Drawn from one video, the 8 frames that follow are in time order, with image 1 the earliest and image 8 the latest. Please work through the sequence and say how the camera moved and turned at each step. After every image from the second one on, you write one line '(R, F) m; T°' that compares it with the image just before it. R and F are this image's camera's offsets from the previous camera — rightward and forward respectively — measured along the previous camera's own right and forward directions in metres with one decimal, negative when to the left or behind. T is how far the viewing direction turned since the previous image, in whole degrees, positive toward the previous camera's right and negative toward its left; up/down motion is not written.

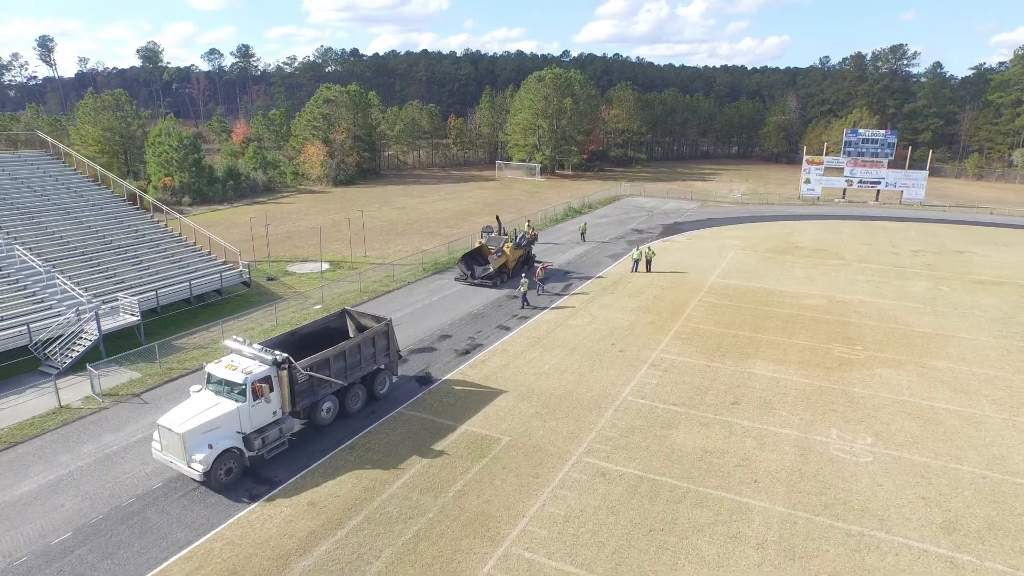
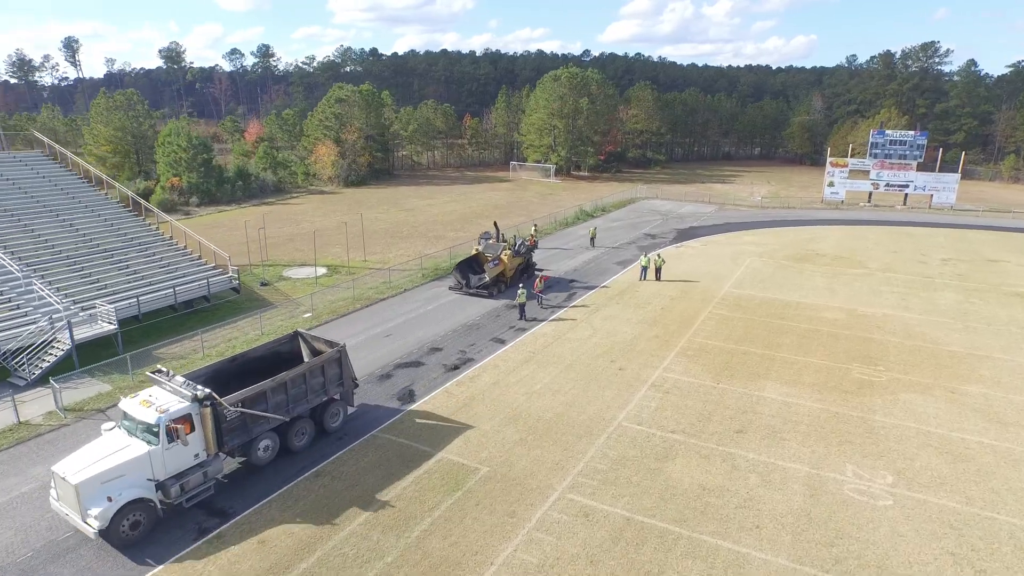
(+0.9, +1.4) m; -2°
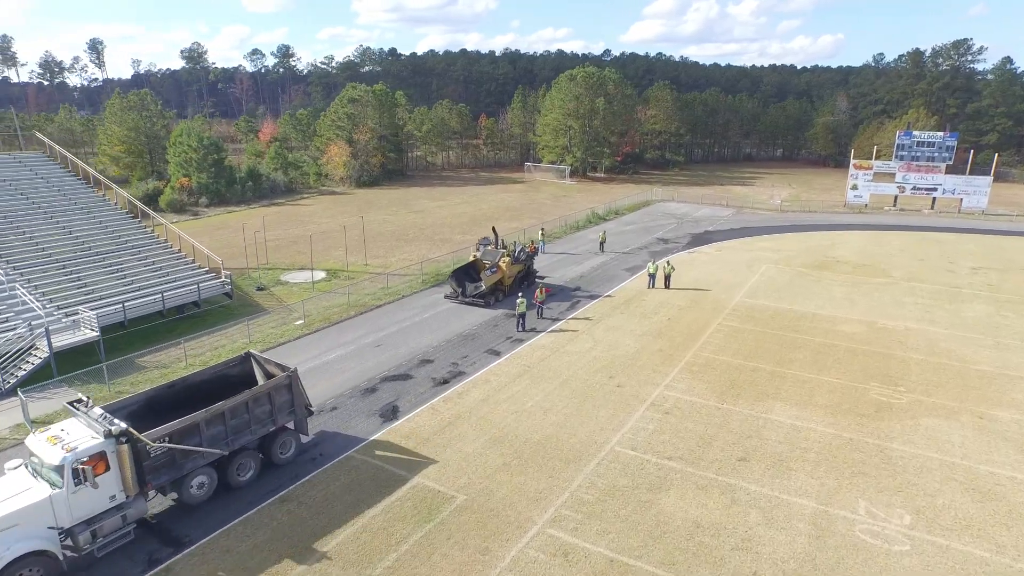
(+0.8, +1.1) m; -2°
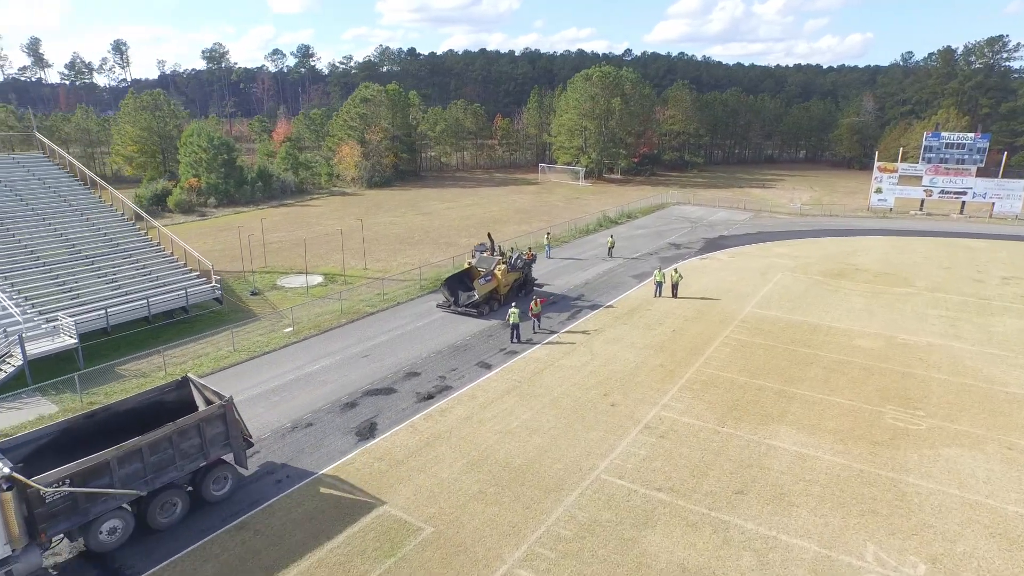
(+0.9, +1.1) m; -2°
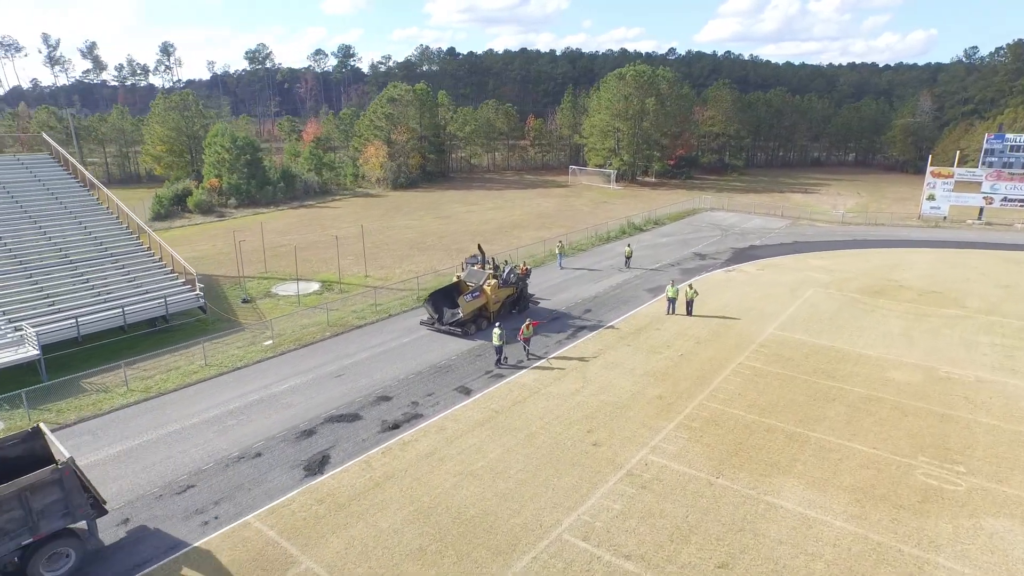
(+1.8, +1.9) m; -4°
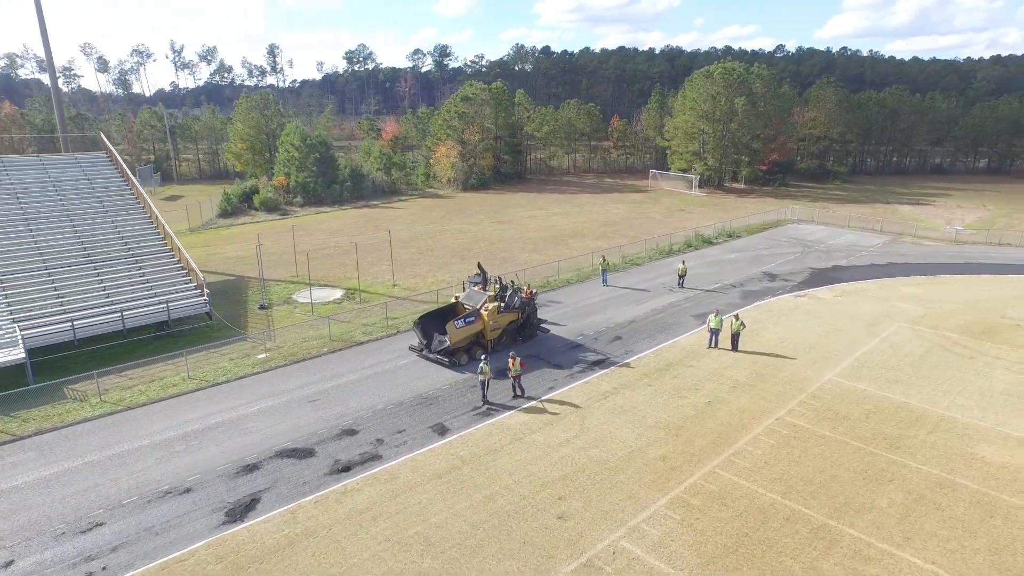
(+2.8, +2.7) m; -9°
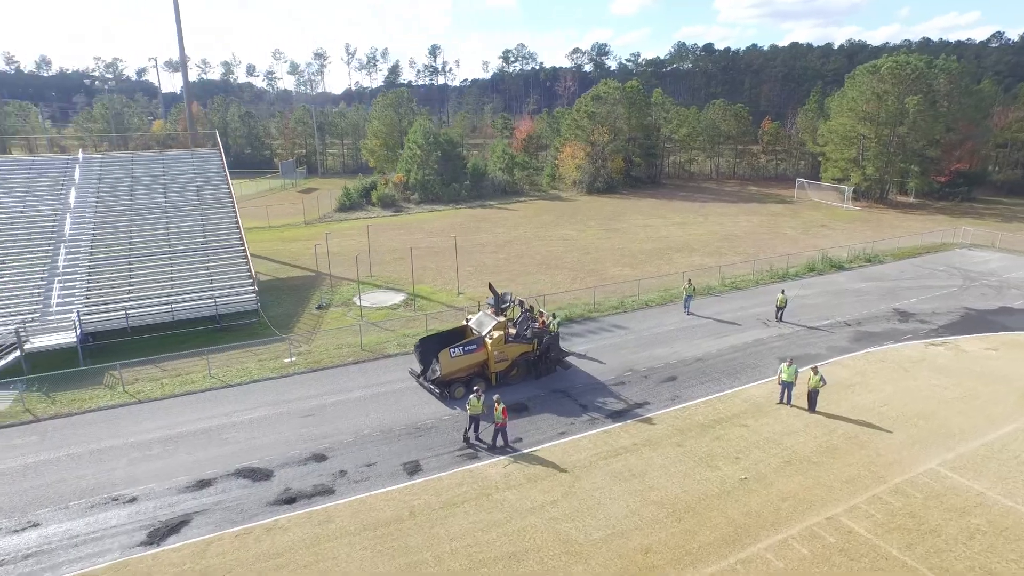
(+3.7, +2.8) m; -14°
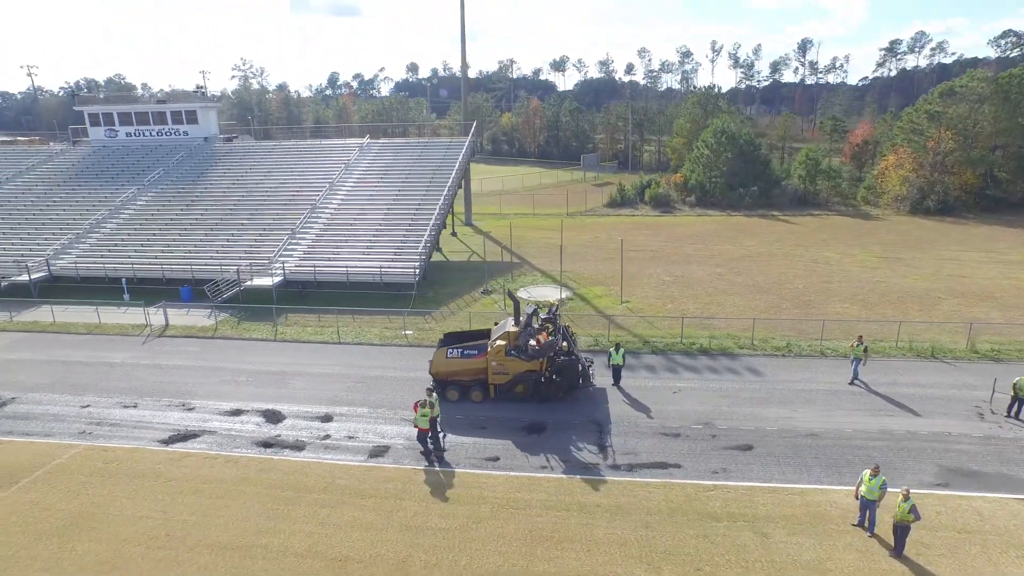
(+7.9, +3.6) m; -33°
